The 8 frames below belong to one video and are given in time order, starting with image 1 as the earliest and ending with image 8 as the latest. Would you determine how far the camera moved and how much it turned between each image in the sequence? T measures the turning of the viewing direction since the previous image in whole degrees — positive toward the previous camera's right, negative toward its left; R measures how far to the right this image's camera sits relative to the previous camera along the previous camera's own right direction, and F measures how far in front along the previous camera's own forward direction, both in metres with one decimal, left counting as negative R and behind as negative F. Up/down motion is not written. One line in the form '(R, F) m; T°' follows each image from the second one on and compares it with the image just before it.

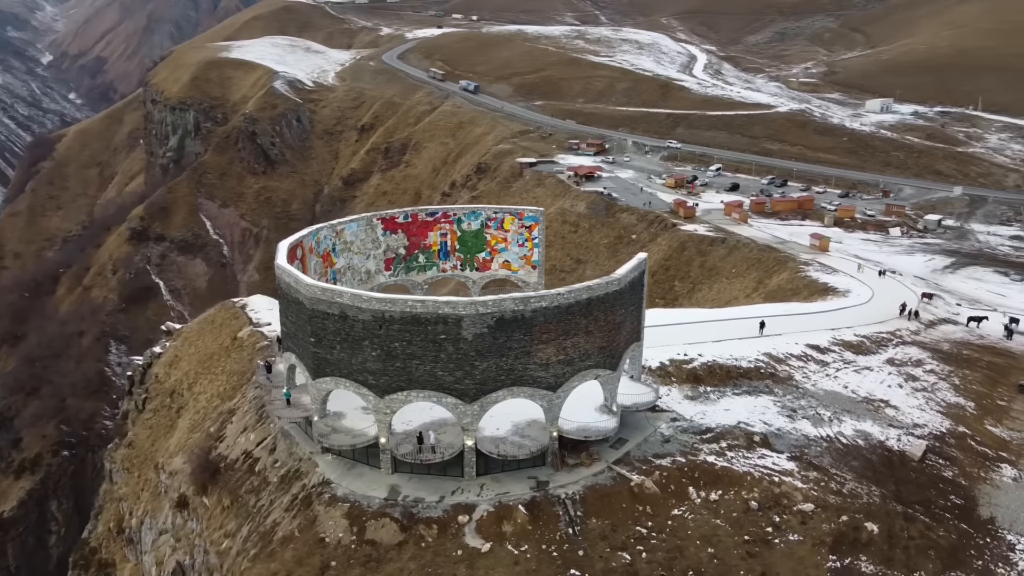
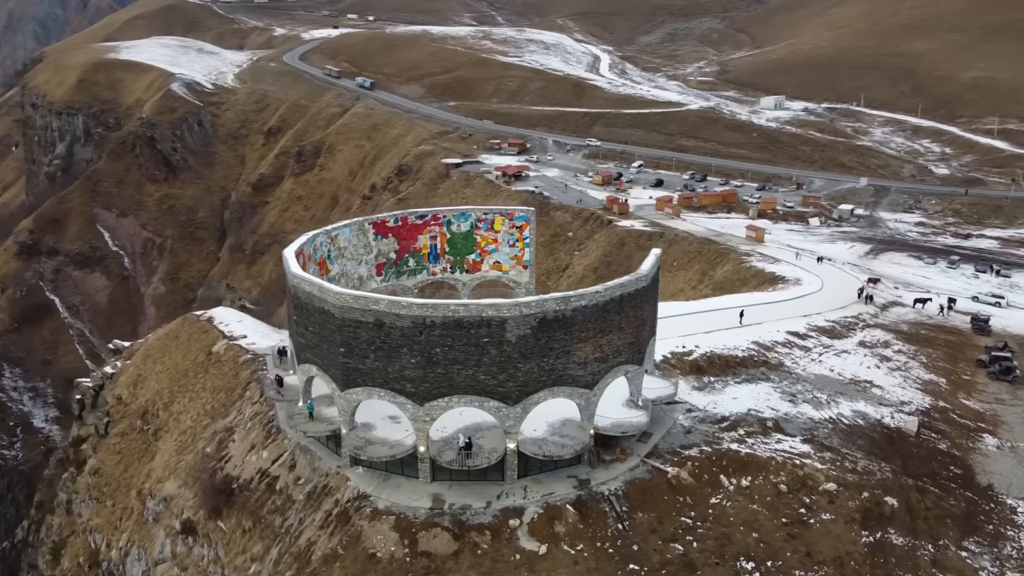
(-4.3, +0.4) m; +7°
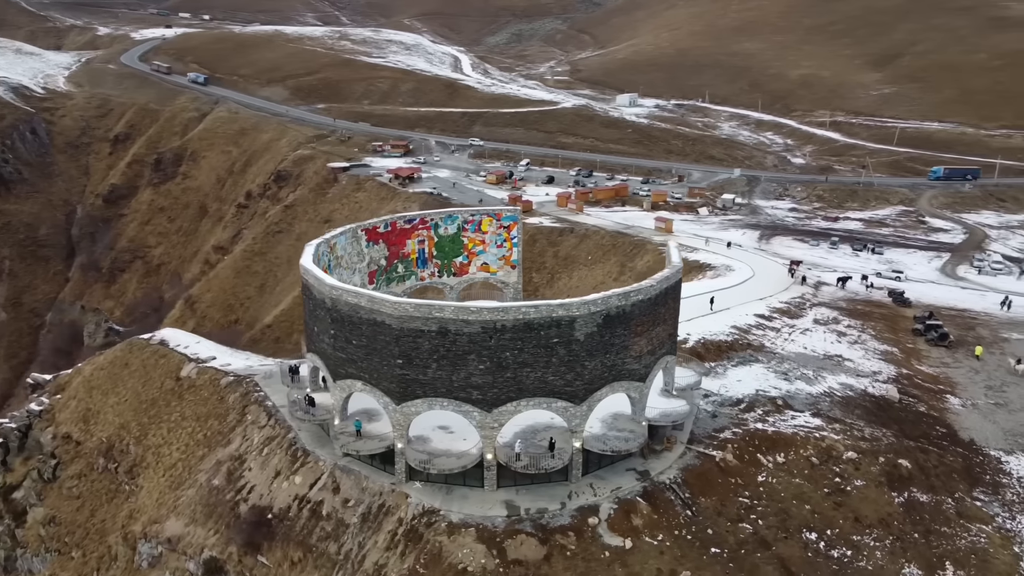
(-6.4, +0.9) m; +11°
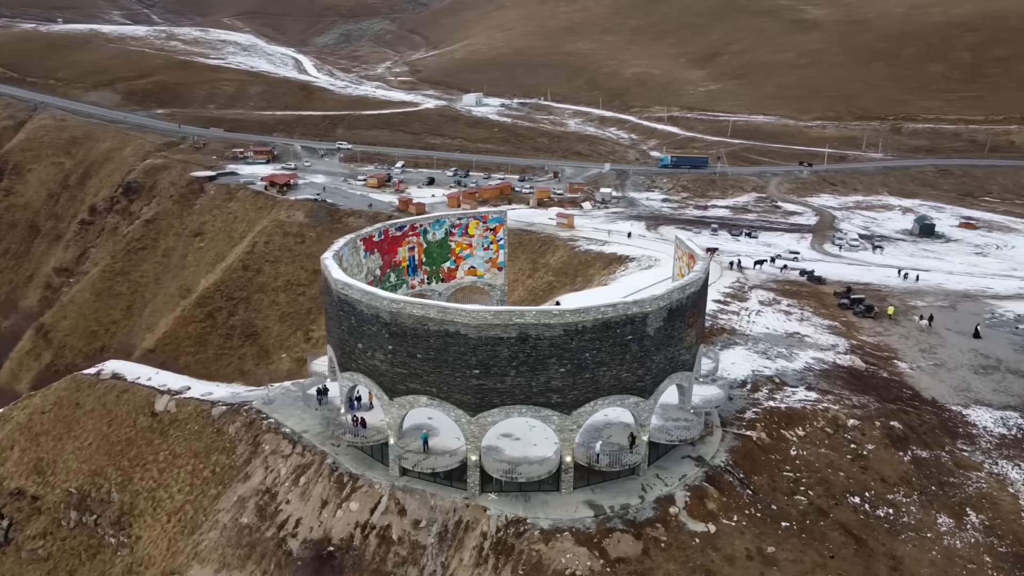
(-7.1, +1.0) m; +12°
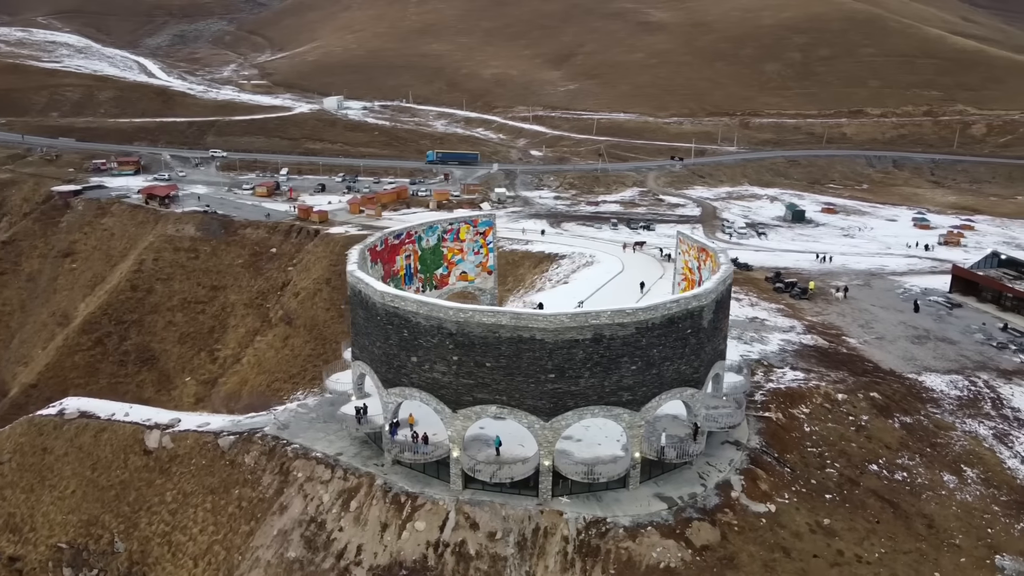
(-6.4, +0.8) m; +11°
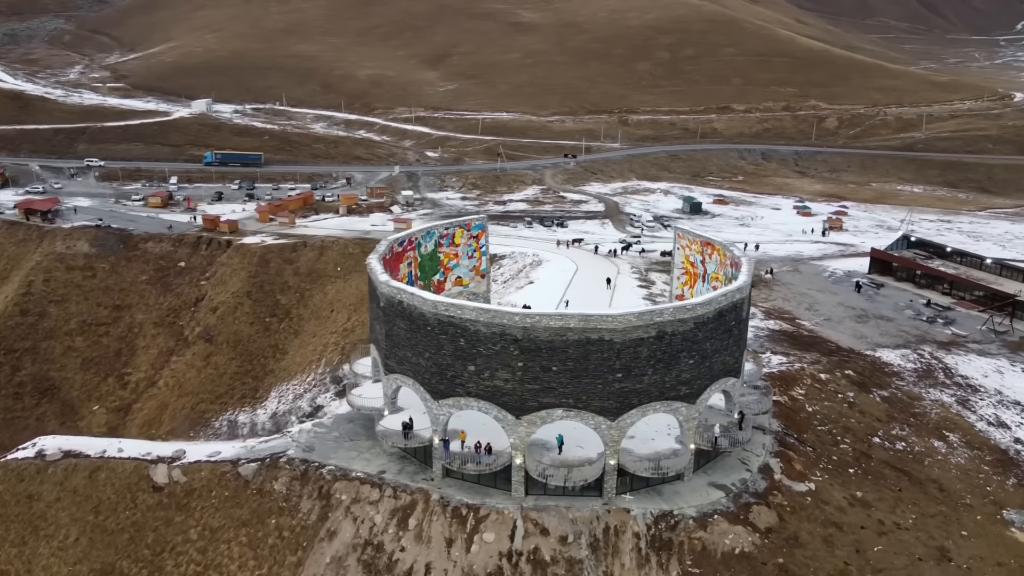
(-5.7, +0.6) m; +9°
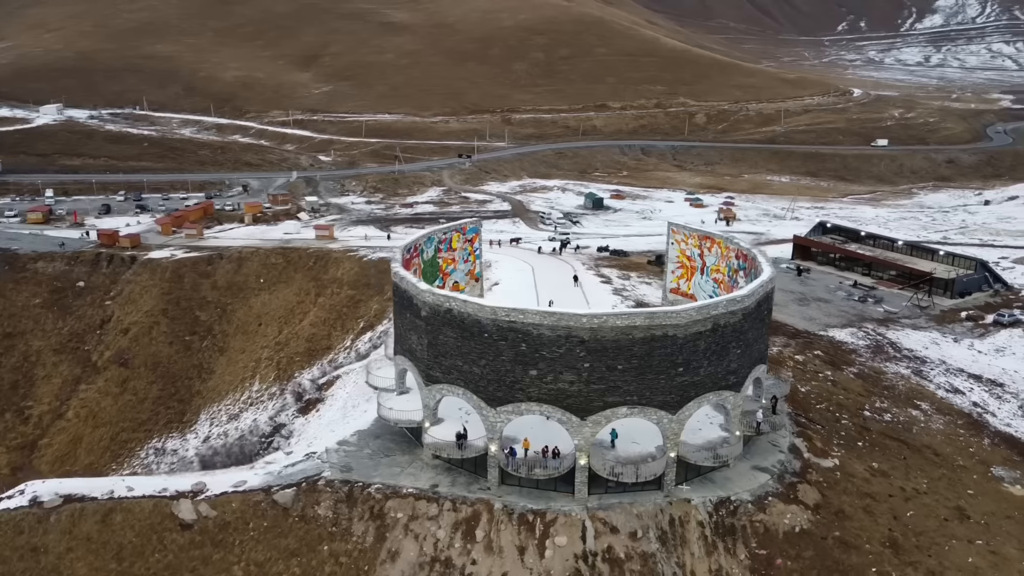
(-5.7, +0.6) m; +9°
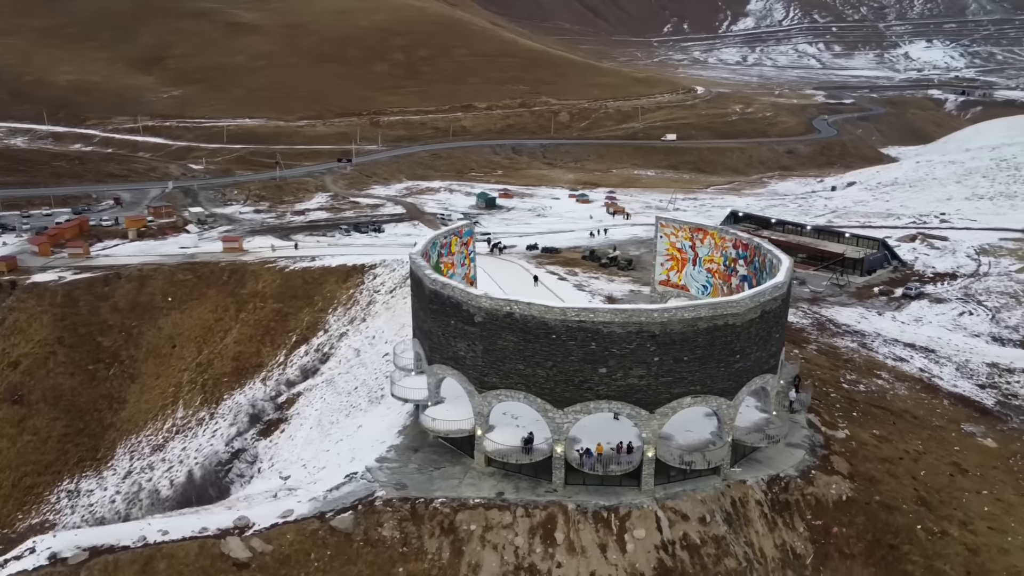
(-6.4, +0.7) m; +11°
